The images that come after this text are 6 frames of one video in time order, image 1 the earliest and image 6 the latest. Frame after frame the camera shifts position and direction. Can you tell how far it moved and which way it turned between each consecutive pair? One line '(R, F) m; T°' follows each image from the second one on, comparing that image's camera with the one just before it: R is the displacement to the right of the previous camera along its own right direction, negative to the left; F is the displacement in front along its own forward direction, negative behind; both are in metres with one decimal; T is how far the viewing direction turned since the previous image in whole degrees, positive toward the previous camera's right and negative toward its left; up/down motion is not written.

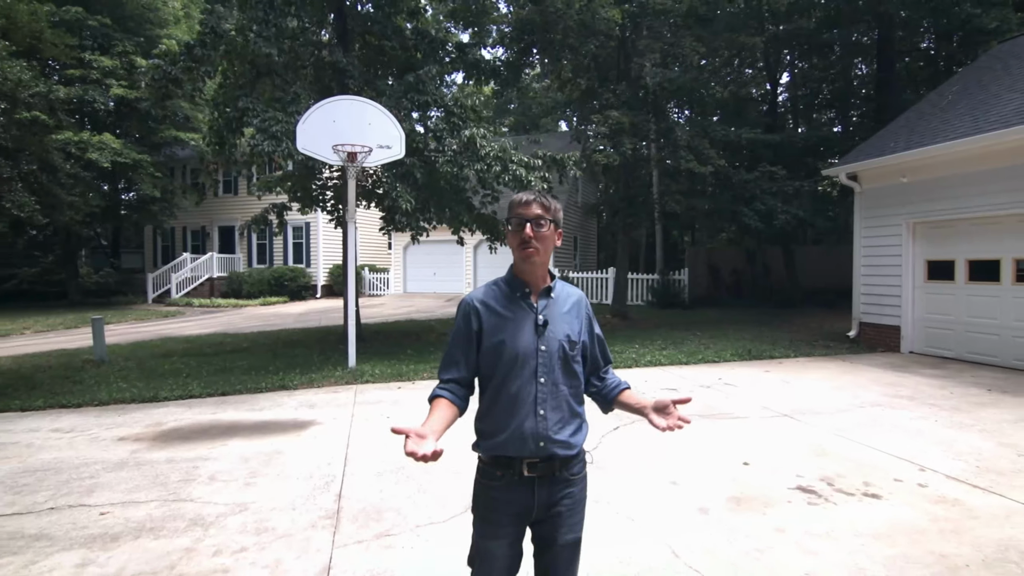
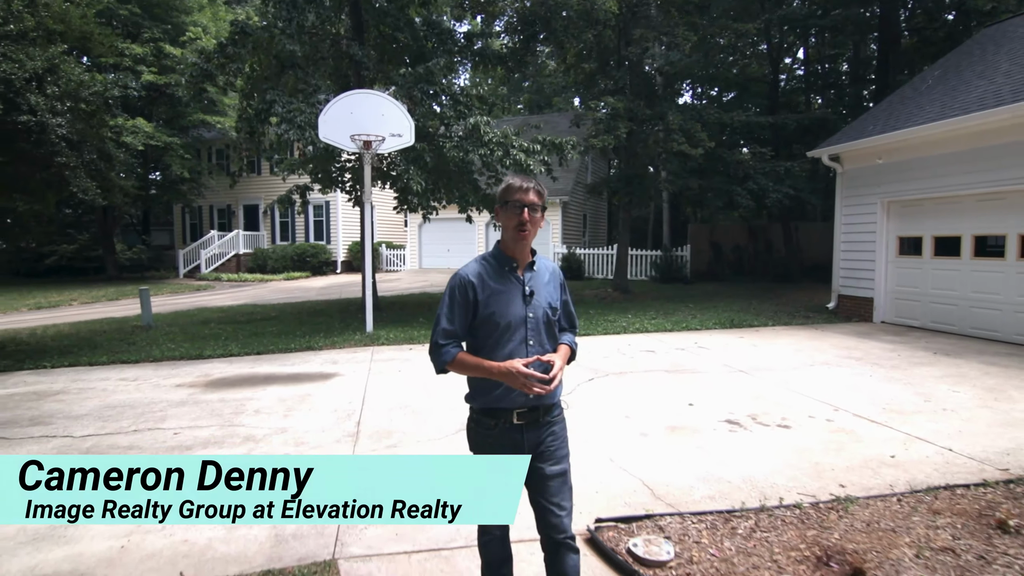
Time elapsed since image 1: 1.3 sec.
(+0.3, -0.9) m; -2°
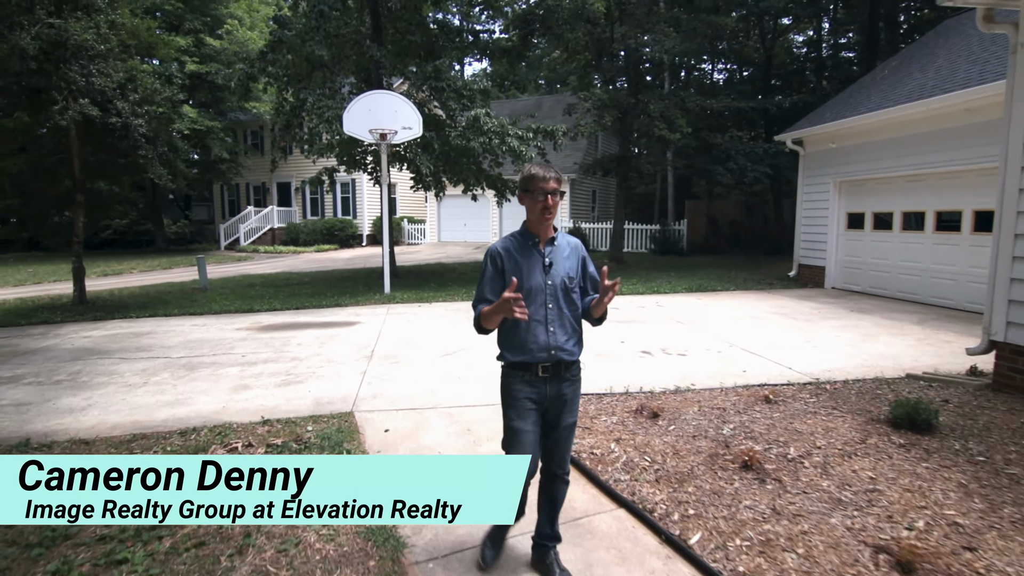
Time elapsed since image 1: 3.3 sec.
(+0.6, -1.6) m; -3°
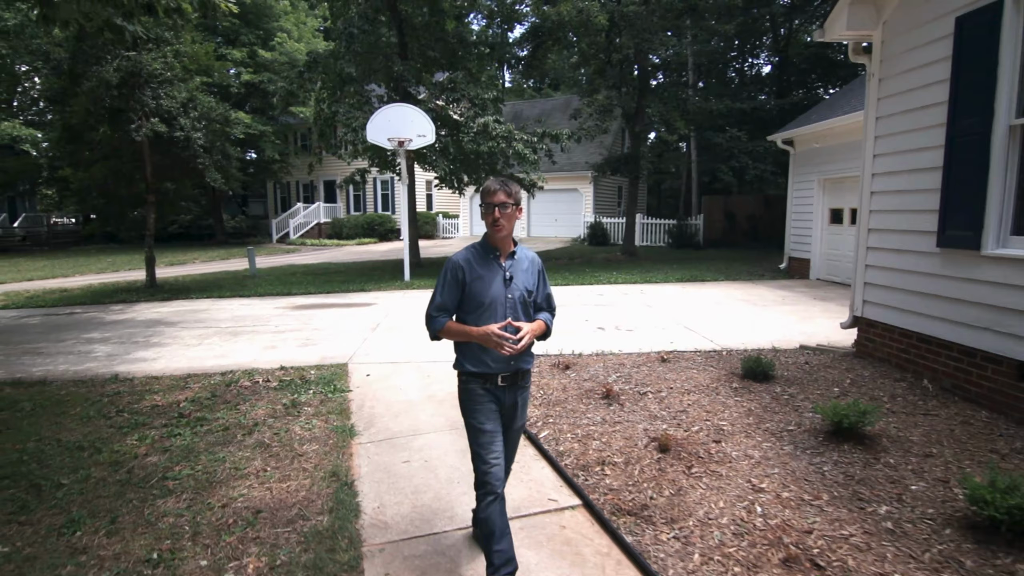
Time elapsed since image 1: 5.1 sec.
(+0.9, -1.3) m; -5°
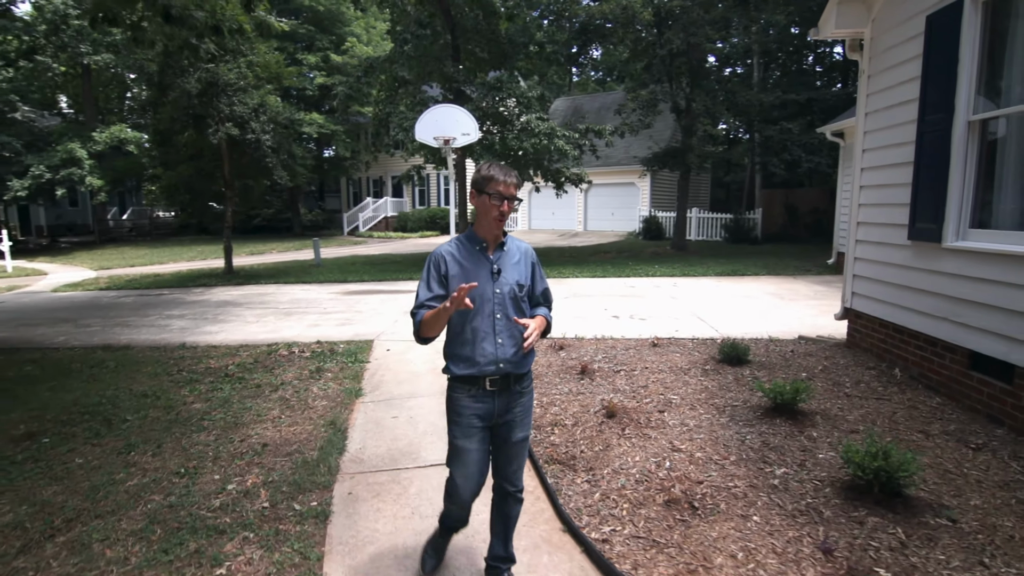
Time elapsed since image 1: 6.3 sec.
(+0.7, -0.5) m; -7°
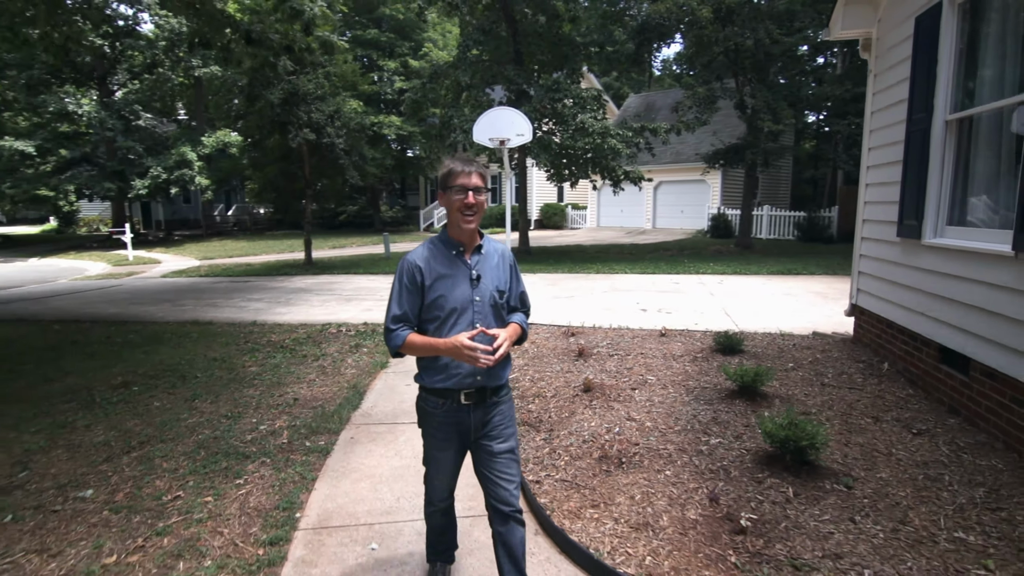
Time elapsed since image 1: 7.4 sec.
(+0.7, -0.5) m; -8°
